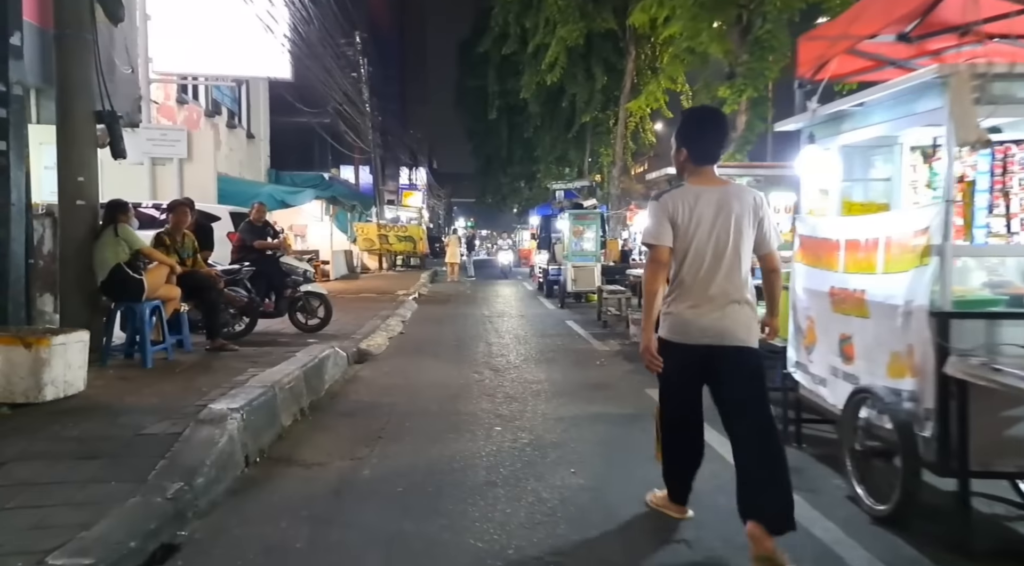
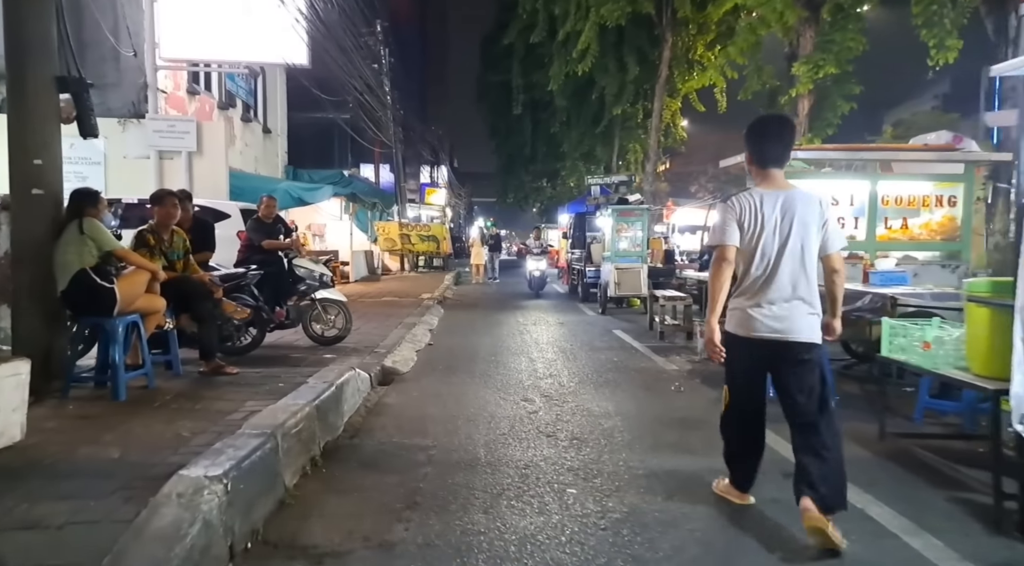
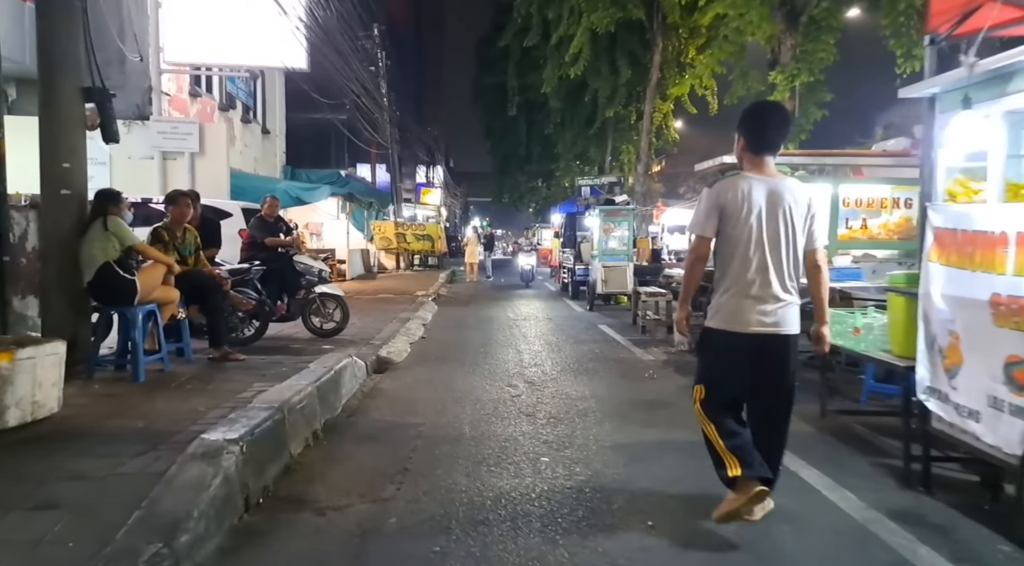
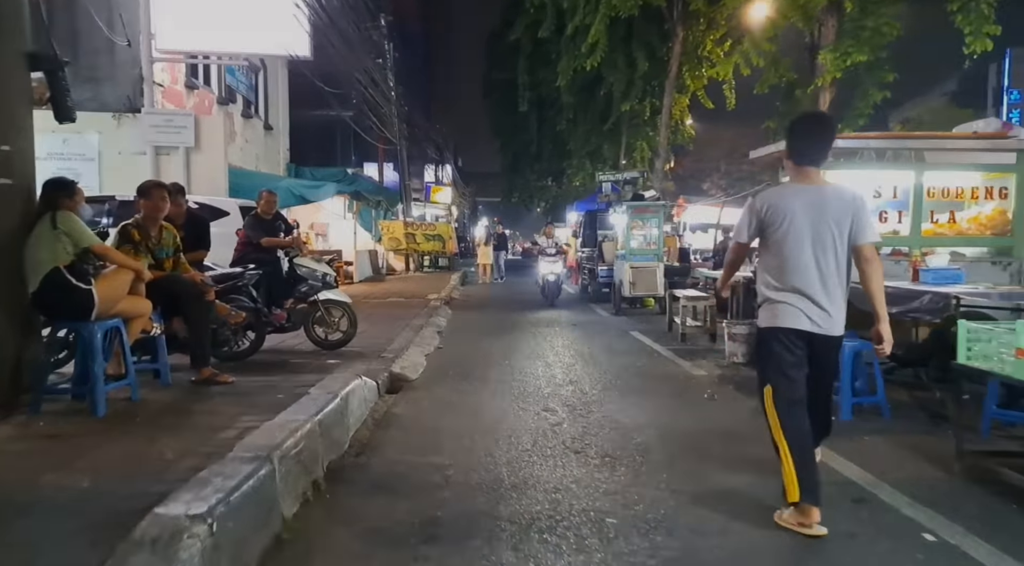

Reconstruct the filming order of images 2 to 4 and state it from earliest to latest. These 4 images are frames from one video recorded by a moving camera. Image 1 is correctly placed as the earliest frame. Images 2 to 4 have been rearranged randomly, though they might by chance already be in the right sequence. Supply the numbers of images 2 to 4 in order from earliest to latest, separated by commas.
3, 2, 4
